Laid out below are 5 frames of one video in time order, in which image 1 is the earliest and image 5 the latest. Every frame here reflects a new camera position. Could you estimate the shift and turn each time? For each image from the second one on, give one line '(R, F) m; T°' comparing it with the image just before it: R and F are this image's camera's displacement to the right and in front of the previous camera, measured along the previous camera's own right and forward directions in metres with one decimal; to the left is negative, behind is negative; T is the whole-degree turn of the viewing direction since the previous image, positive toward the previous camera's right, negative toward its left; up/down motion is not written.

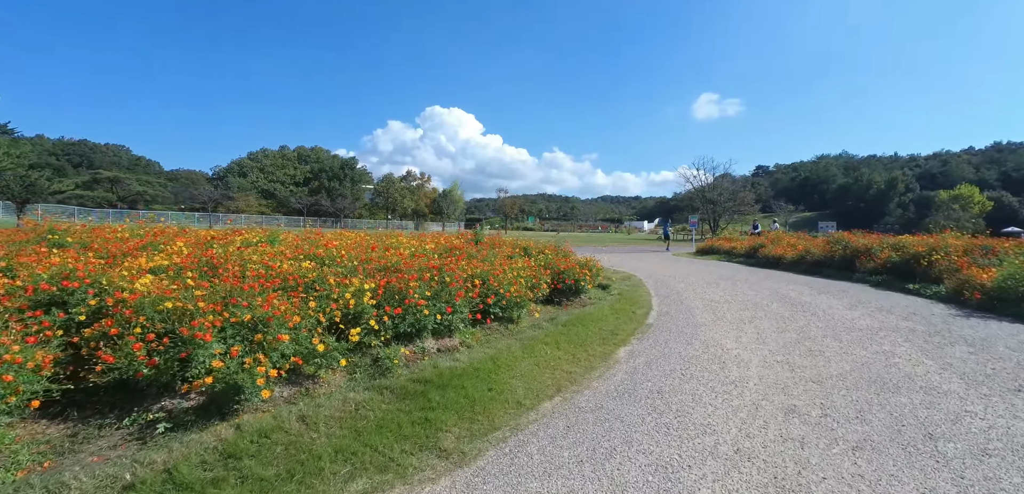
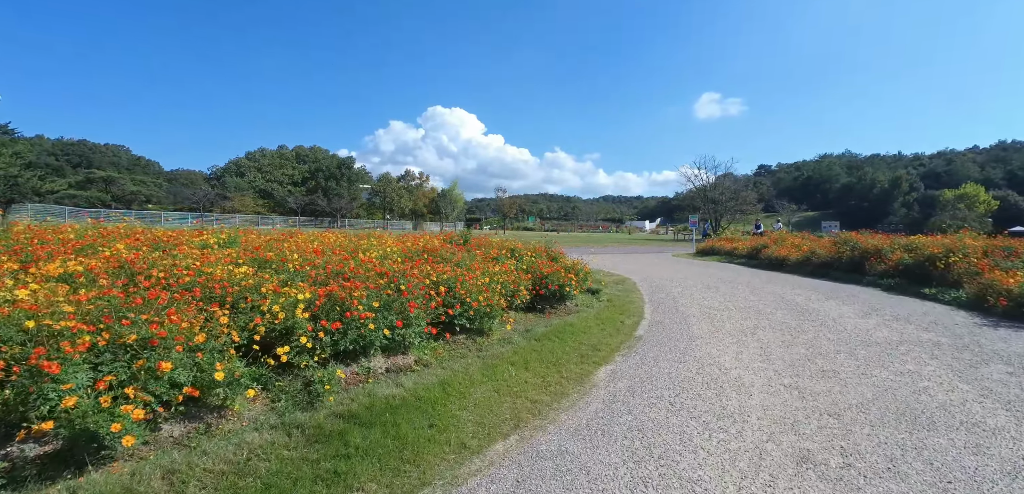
(+0.4, +0.8) m; 0°
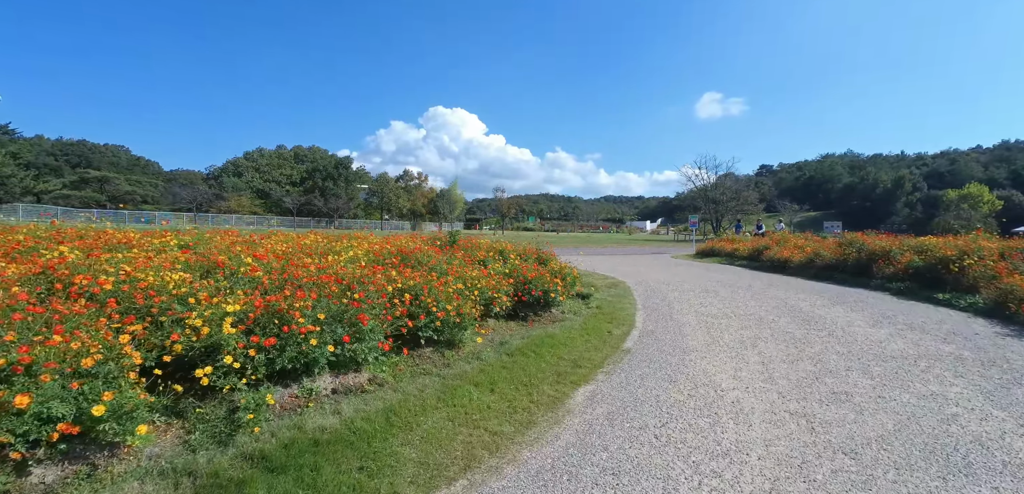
(+0.3, +0.6) m; 0°
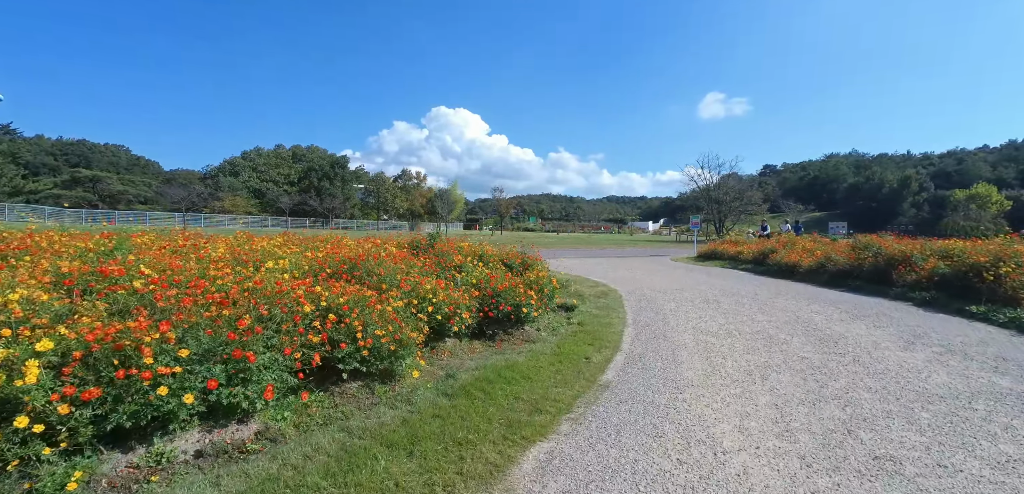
(+0.5, +1.1) m; 0°
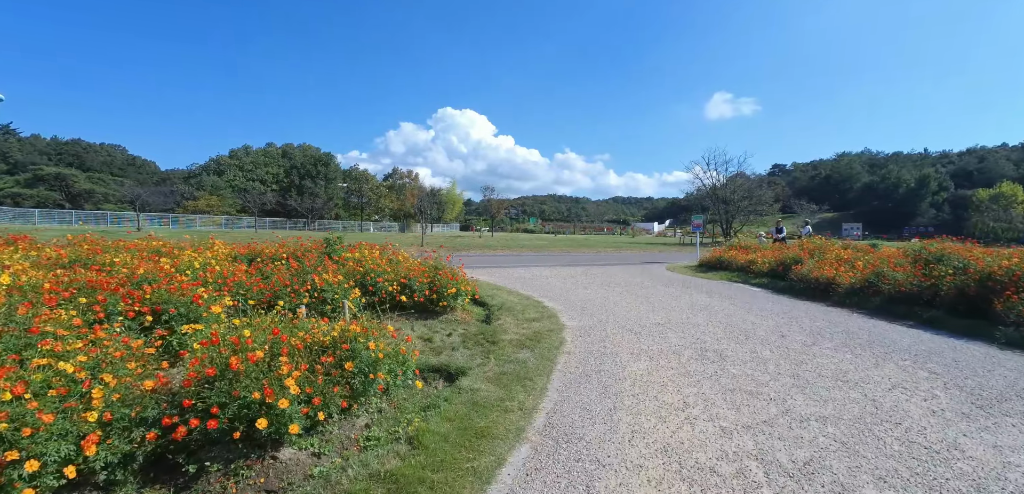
(+1.6, +3.5) m; -1°
